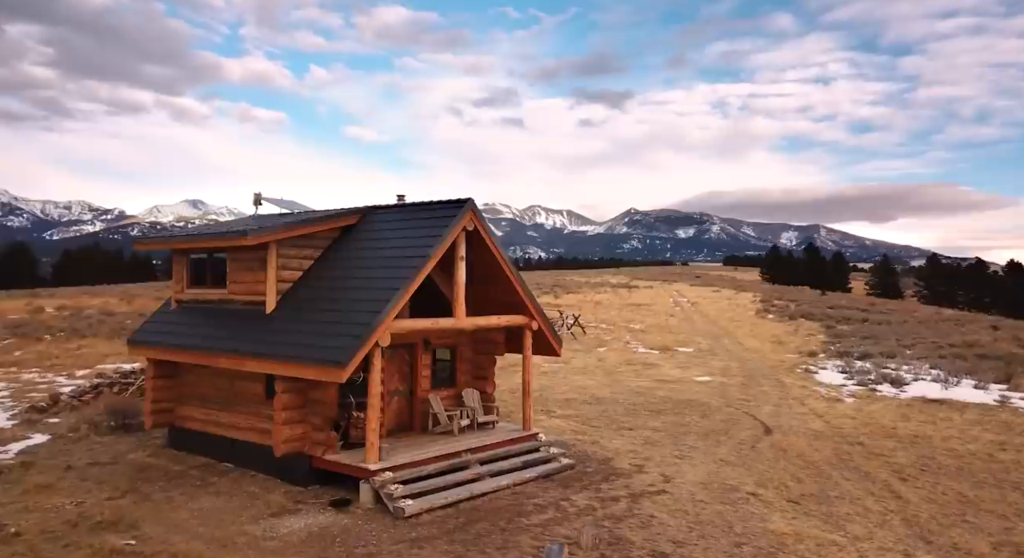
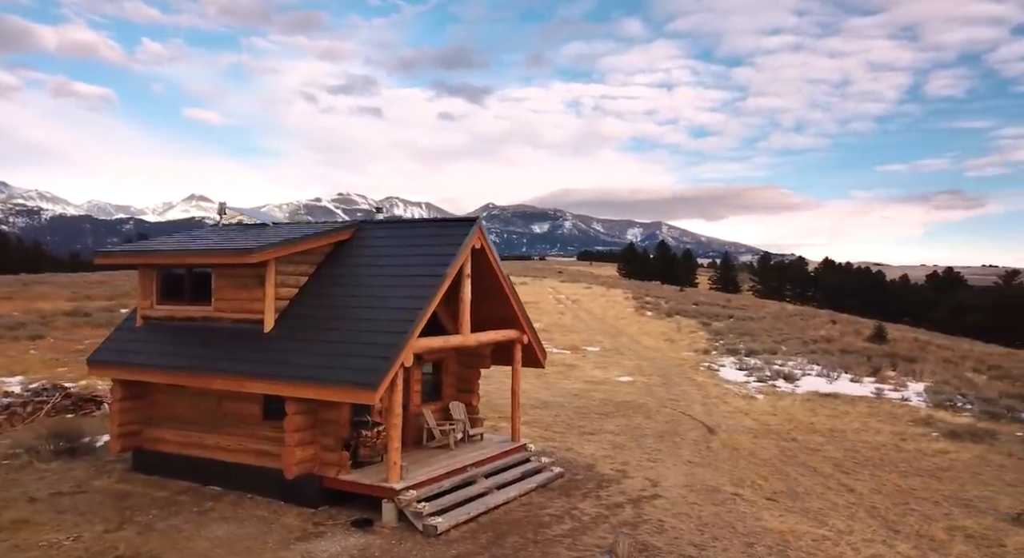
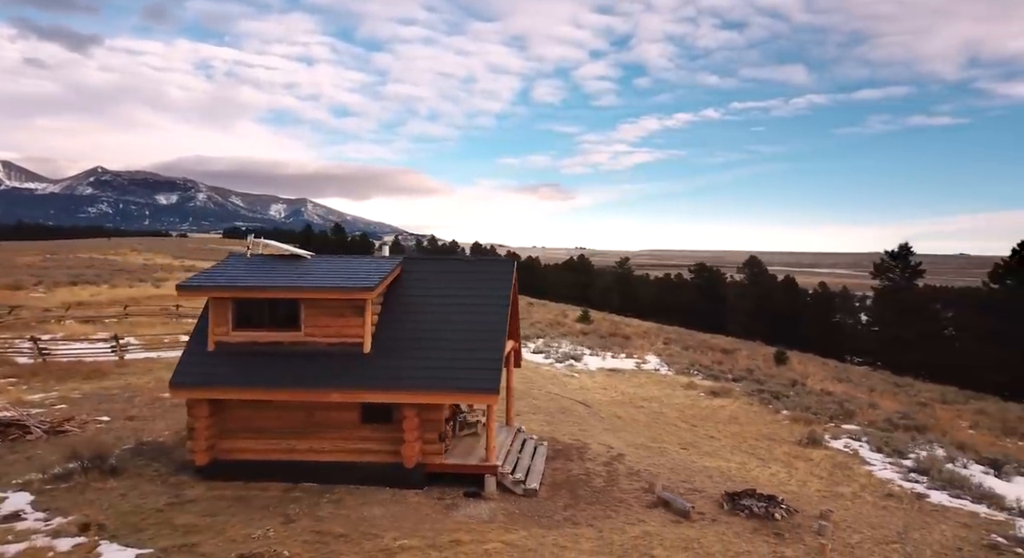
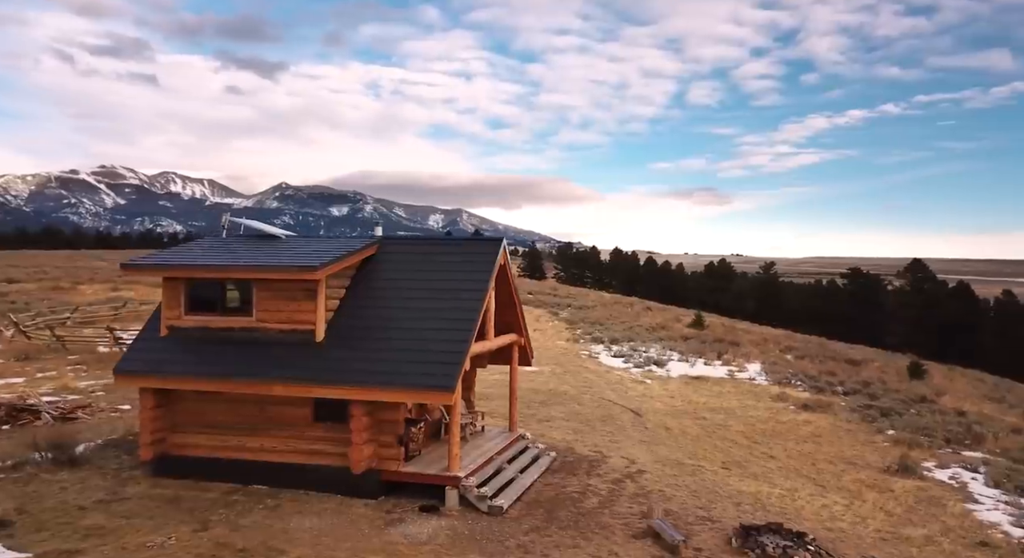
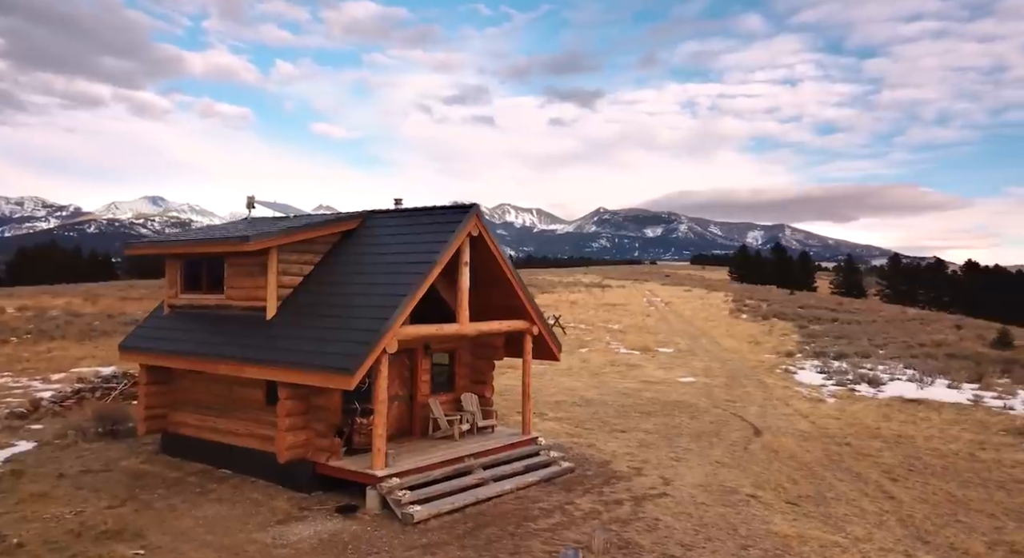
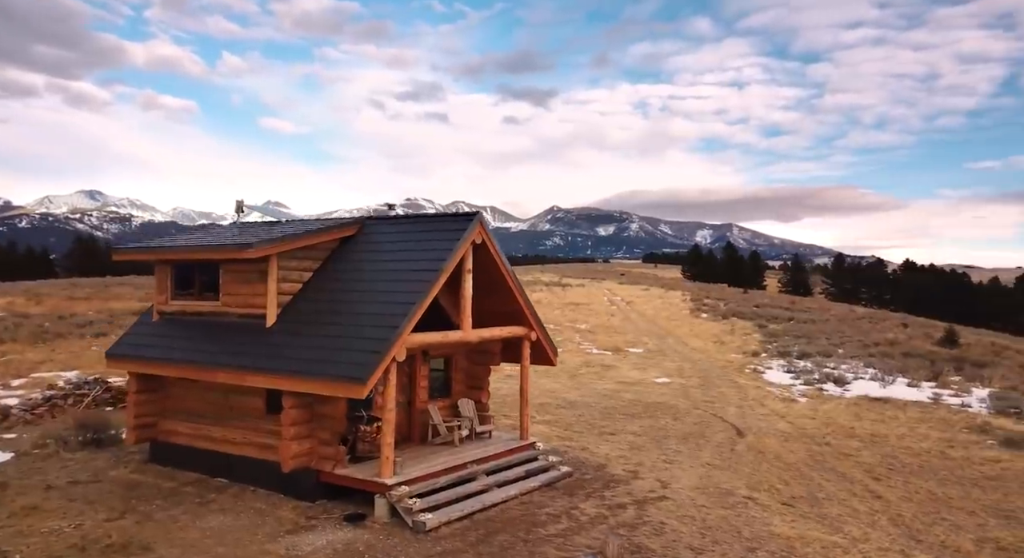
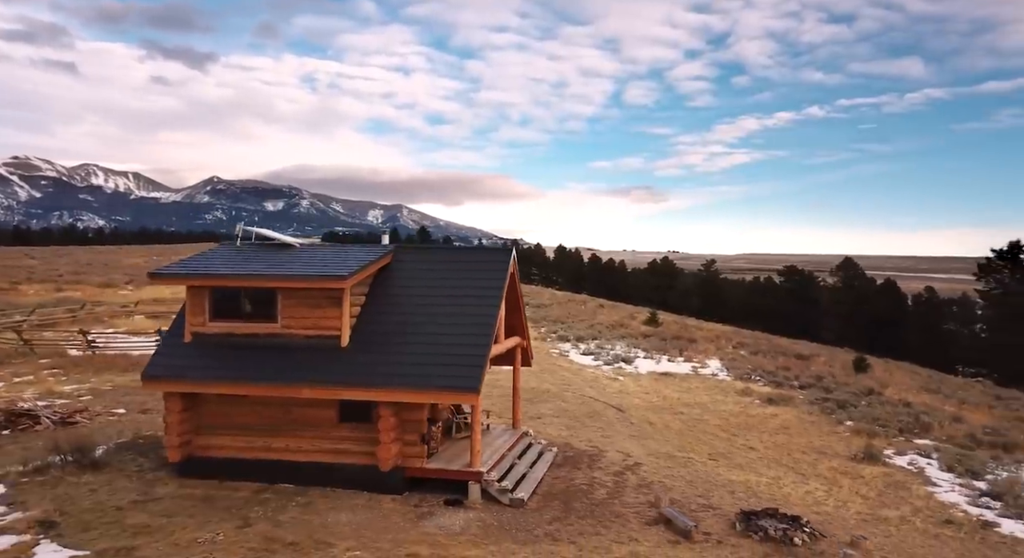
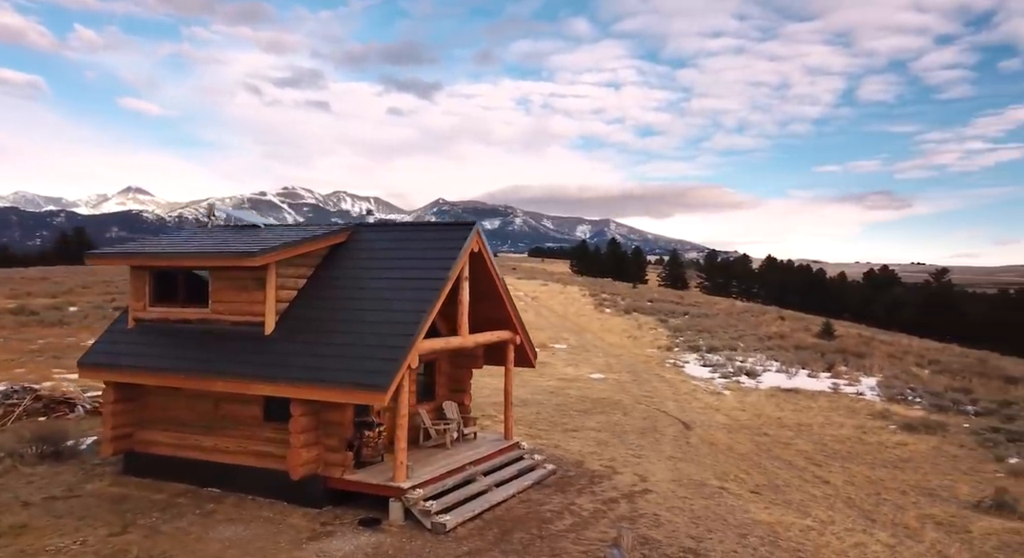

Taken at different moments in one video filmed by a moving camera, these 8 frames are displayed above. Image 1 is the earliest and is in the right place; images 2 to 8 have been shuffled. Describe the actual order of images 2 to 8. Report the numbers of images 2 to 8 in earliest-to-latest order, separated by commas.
5, 6, 2, 8, 4, 7, 3
